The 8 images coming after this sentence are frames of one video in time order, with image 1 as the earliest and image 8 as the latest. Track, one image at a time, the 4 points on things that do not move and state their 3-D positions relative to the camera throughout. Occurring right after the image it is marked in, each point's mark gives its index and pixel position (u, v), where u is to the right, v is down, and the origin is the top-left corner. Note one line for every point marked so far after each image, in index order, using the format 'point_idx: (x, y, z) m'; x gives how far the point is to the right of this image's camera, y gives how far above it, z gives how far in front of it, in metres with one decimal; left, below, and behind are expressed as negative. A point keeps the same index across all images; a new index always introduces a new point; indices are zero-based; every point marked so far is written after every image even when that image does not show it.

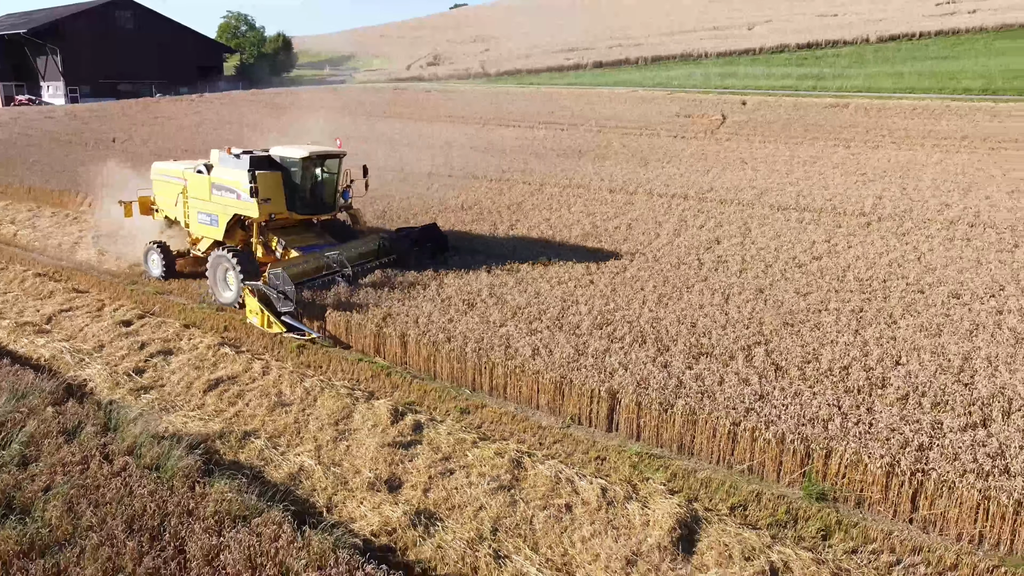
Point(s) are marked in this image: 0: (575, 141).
0: (+1.8, +4.1, +18.9) m
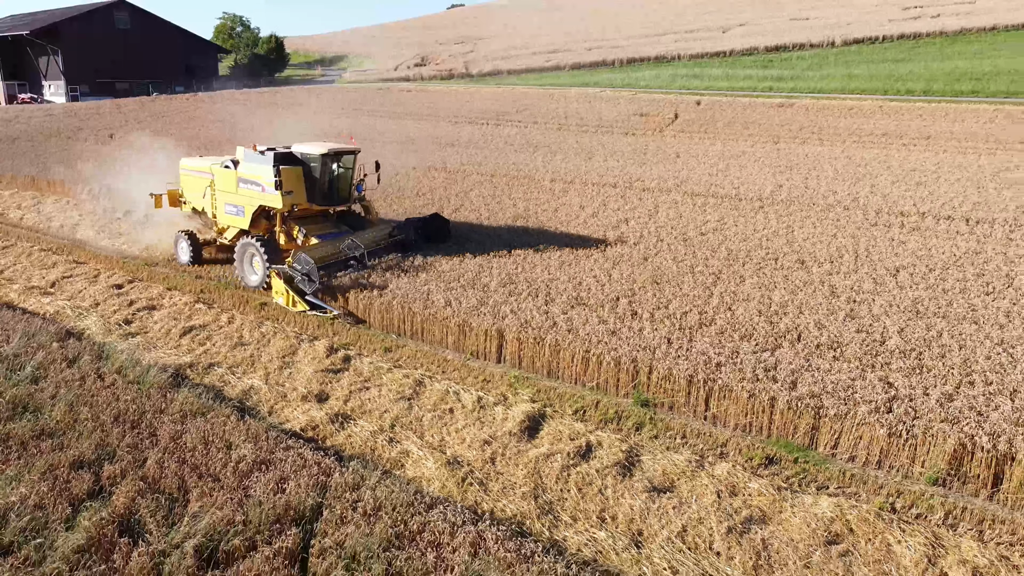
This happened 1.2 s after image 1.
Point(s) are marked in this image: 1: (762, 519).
0: (+0.8, +4.5, +20.6) m
1: (+1.9, -1.8, +5.3) m
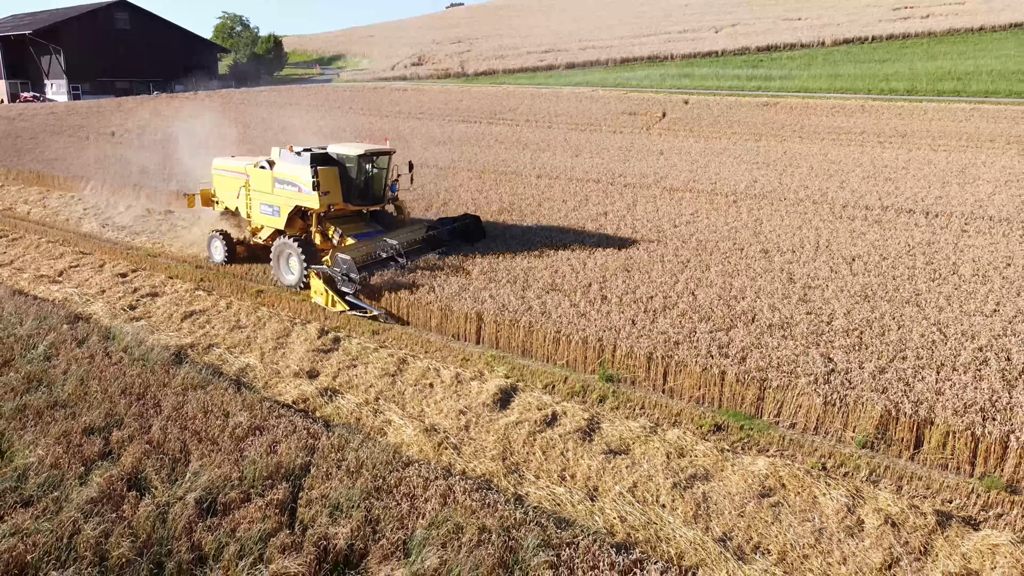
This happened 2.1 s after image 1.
0: (+0.5, +4.7, +21.2) m
1: (+1.7, -1.6, +5.9) m
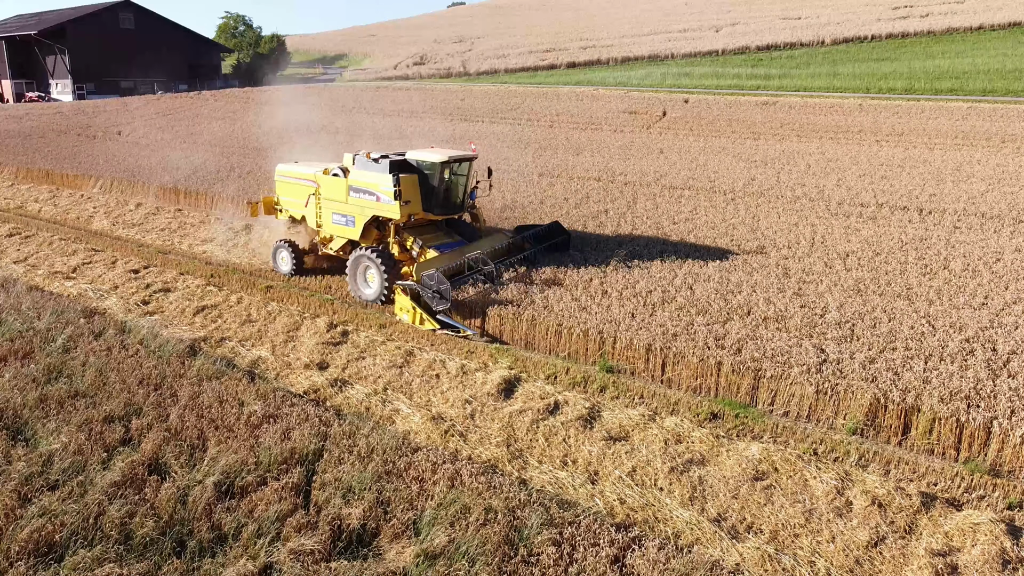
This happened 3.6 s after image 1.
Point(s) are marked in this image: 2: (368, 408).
0: (+0.6, +4.8, +21.4) m
1: (+1.7, -1.6, +6.2) m
2: (-1.5, -1.3, +7.2) m
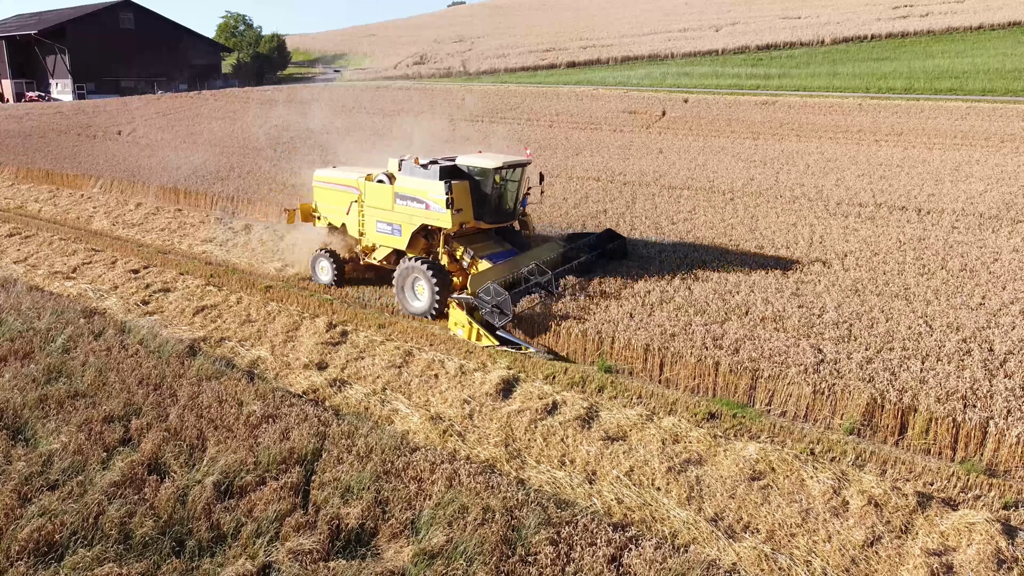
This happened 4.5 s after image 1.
0: (+0.6, +4.8, +21.4) m
1: (+1.7, -1.6, +6.2) m
2: (-1.5, -1.3, +7.2) m
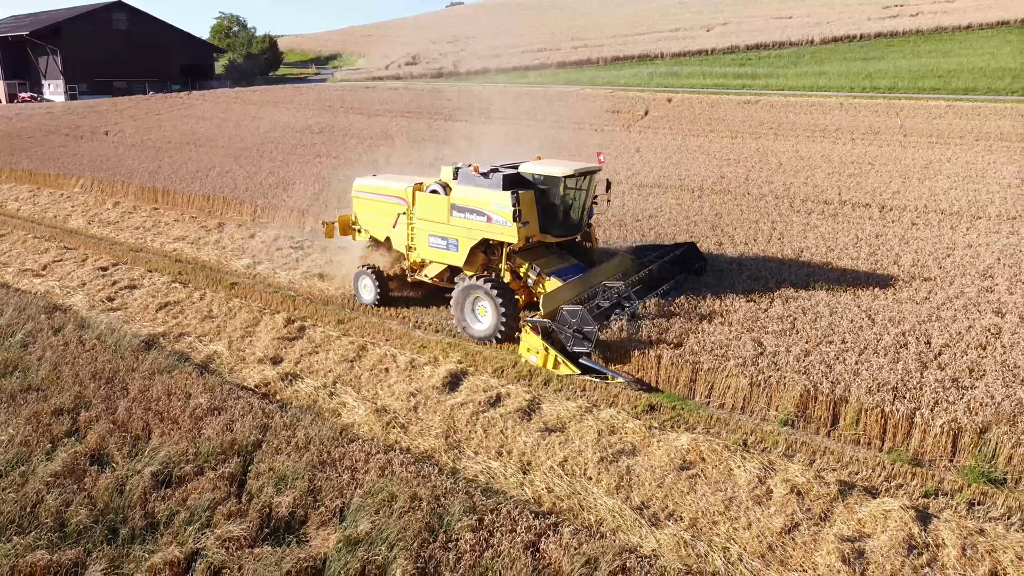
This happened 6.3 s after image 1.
0: (0.0, +4.9, +21.5) m
1: (+1.1, -1.5, +6.3) m
2: (-2.1, -1.2, +7.3) m
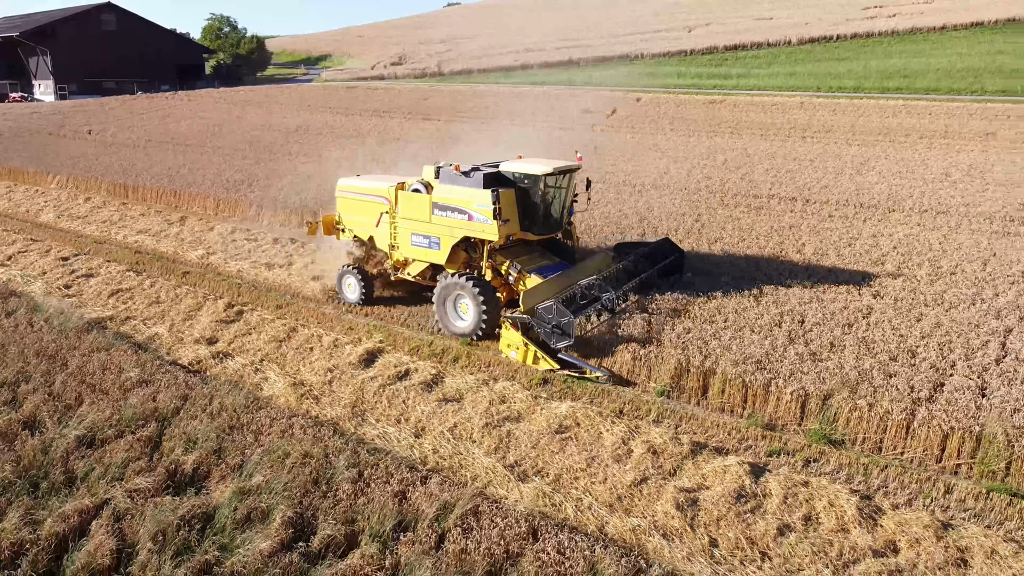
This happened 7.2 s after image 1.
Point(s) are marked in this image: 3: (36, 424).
0: (-1.0, +5.1, +22.1) m
1: (0.0, -1.3, +6.9) m
2: (-3.2, -1.0, +7.9) m
3: (-4.8, -1.4, +6.9) m
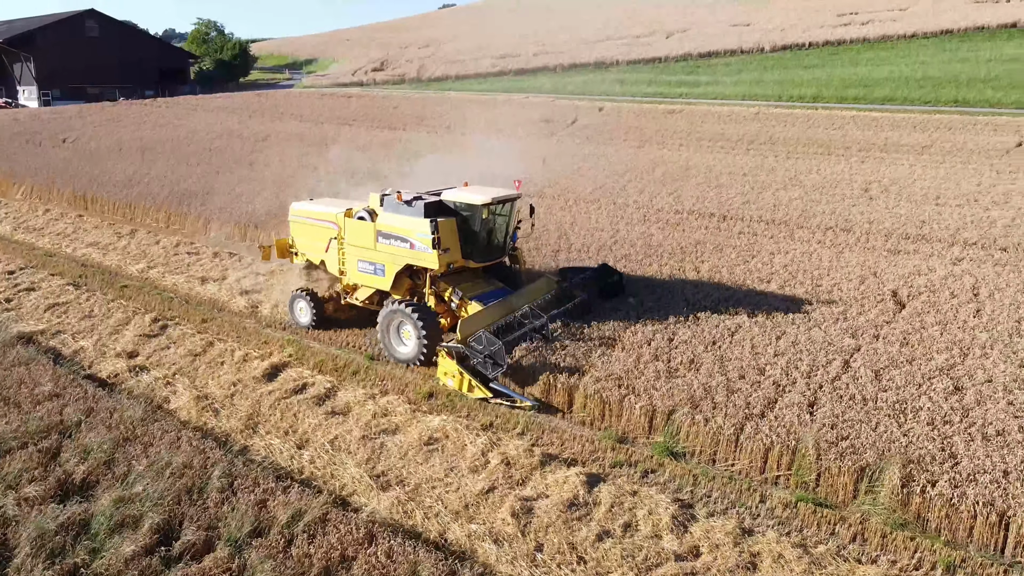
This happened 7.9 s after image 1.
0: (-2.4, +4.9, +22.7) m
1: (-1.3, -1.6, +7.5) m
2: (-4.5, -1.3, +8.5) m
3: (-6.2, -1.6, +7.4) m
